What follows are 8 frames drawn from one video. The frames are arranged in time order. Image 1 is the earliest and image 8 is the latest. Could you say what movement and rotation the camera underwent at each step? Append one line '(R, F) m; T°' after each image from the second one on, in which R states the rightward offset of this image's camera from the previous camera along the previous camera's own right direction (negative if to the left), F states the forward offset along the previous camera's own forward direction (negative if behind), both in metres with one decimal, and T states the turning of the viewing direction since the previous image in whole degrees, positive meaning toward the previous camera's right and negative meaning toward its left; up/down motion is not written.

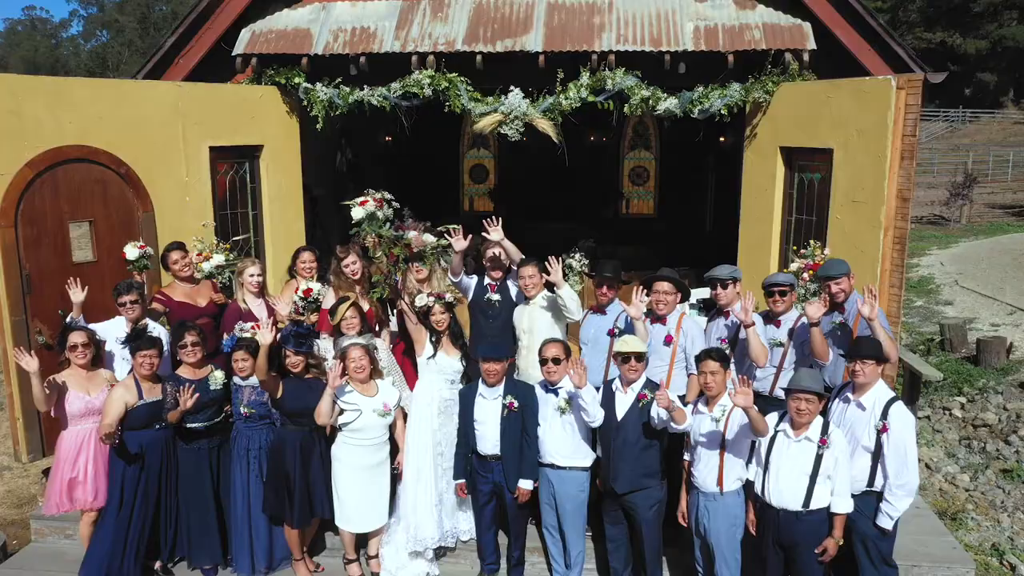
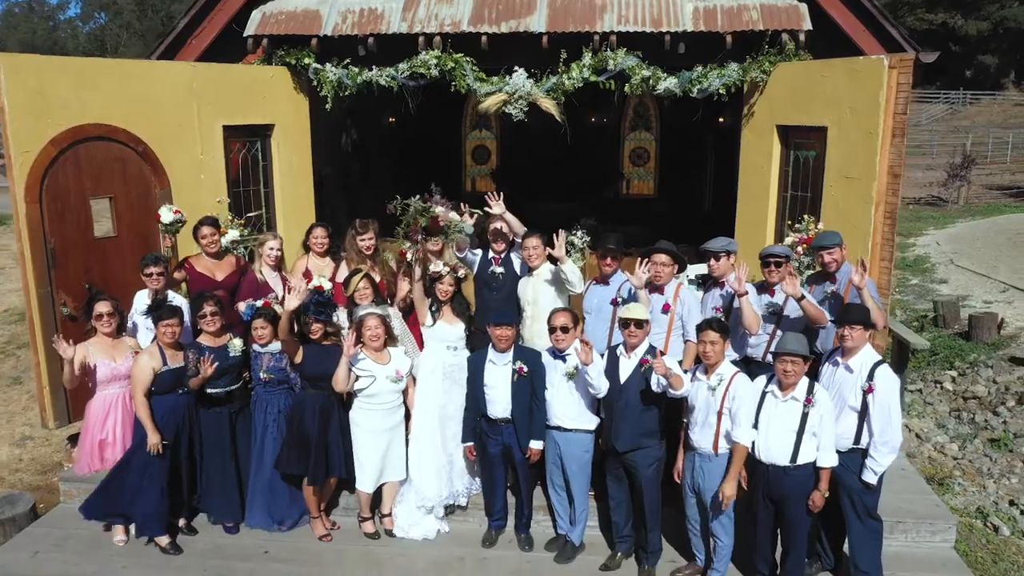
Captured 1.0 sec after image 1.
(0.0, -0.2) m; 0°
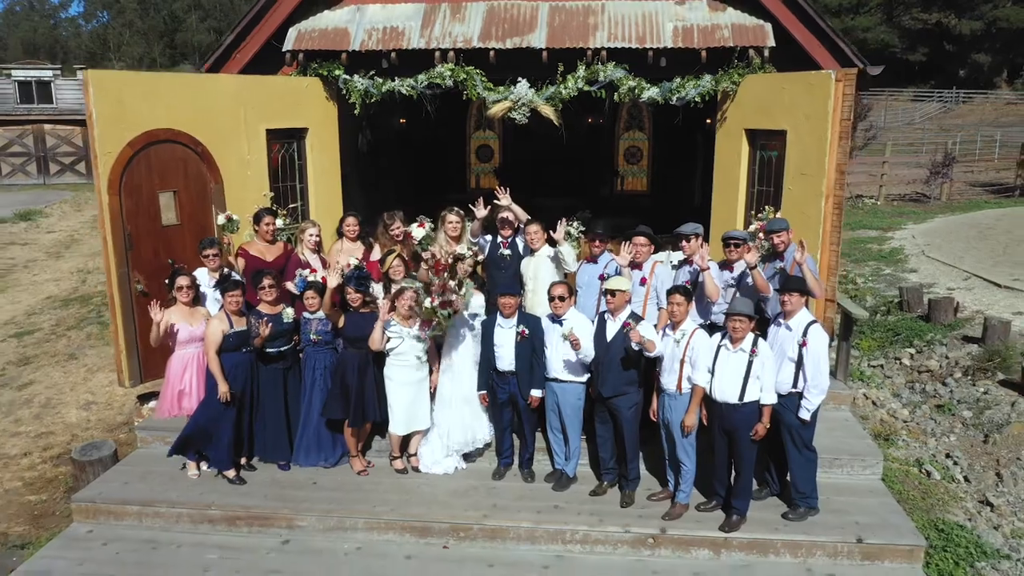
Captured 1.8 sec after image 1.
(0.0, -1.1) m; 0°
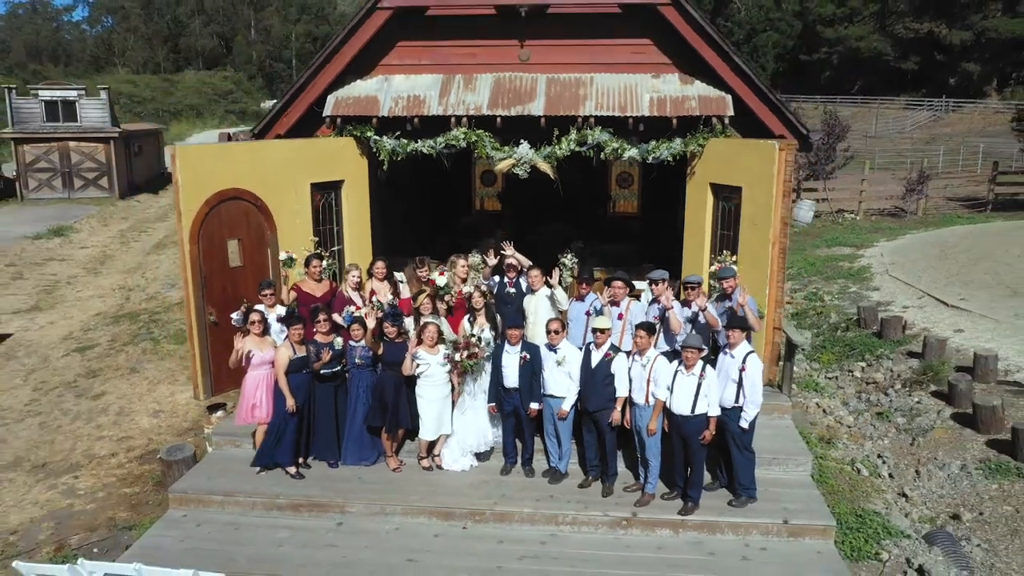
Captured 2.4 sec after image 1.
(0.0, -1.6) m; 0°
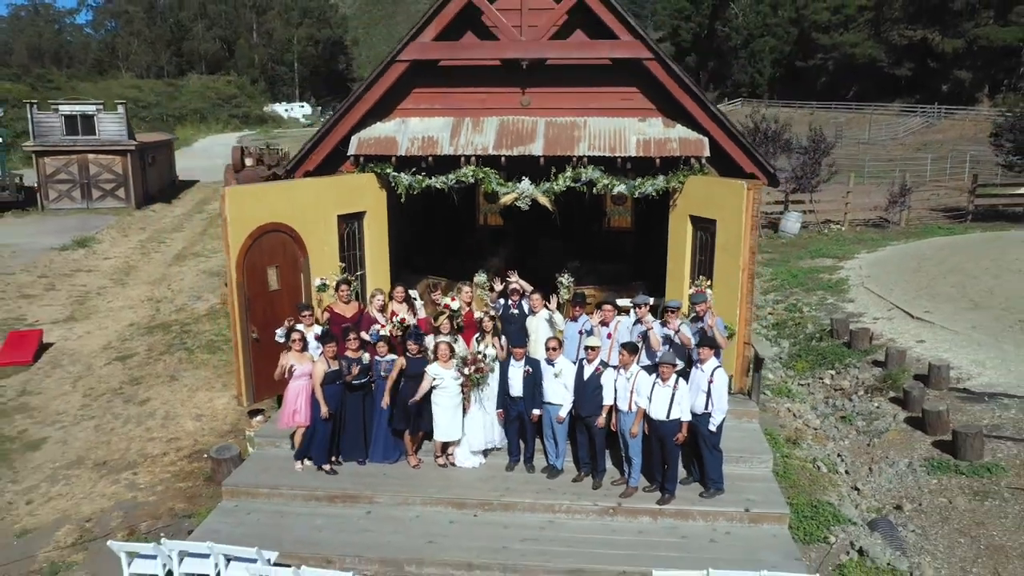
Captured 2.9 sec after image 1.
(0.0, -1.3) m; 0°
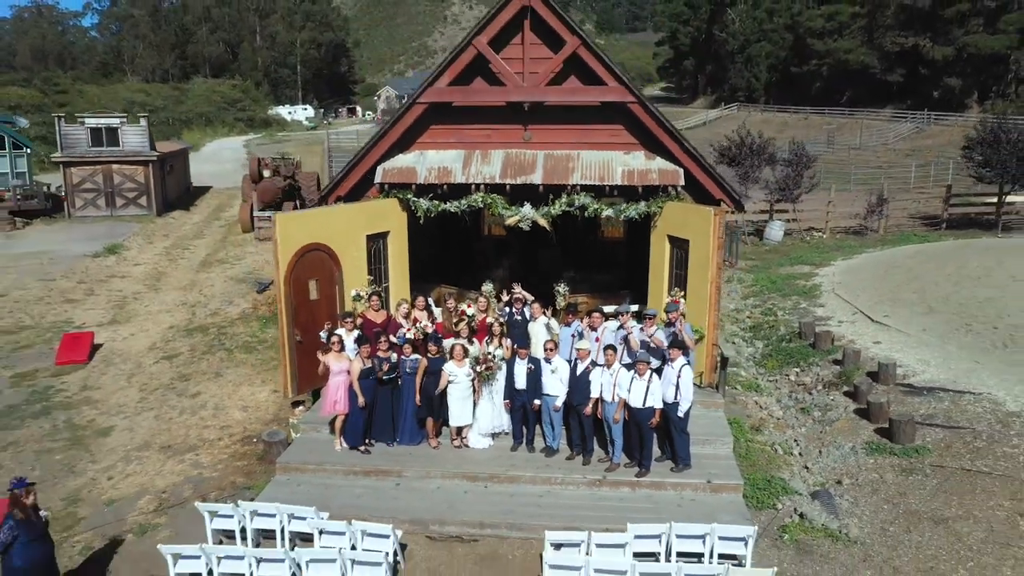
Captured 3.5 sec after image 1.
(-0.1, -1.8) m; 0°
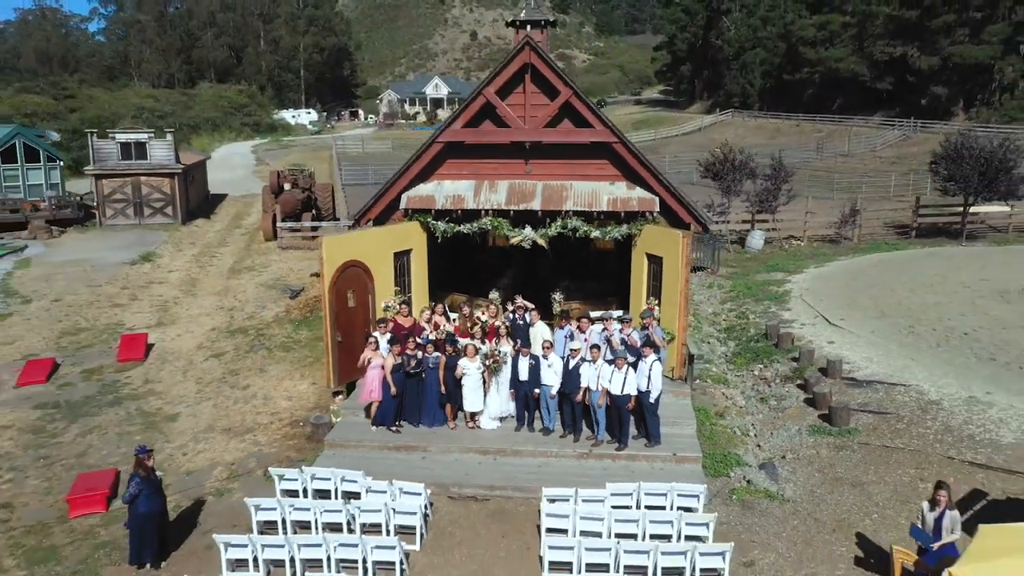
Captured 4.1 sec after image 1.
(-0.1, -2.4) m; 0°
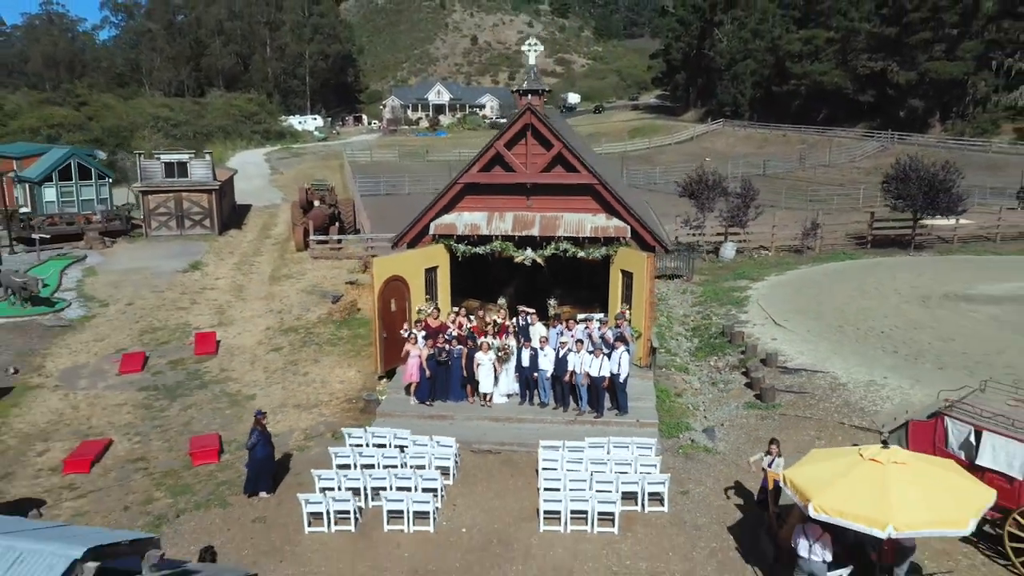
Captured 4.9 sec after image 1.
(-0.1, -4.3) m; 0°
